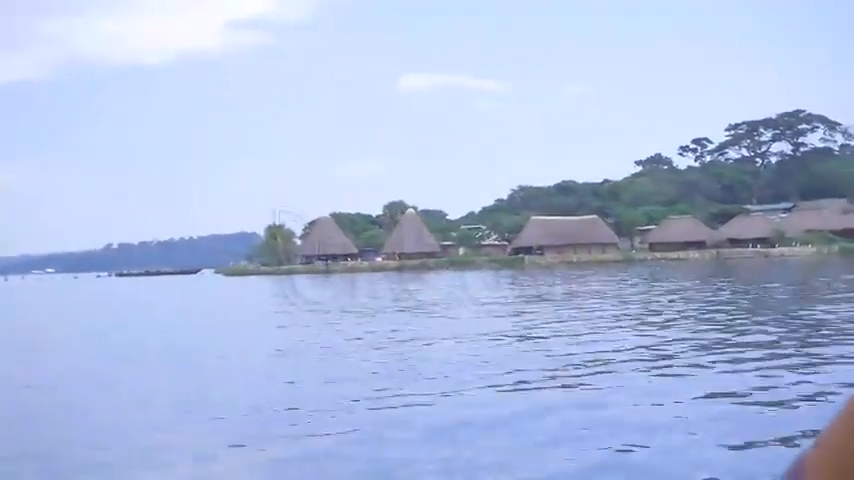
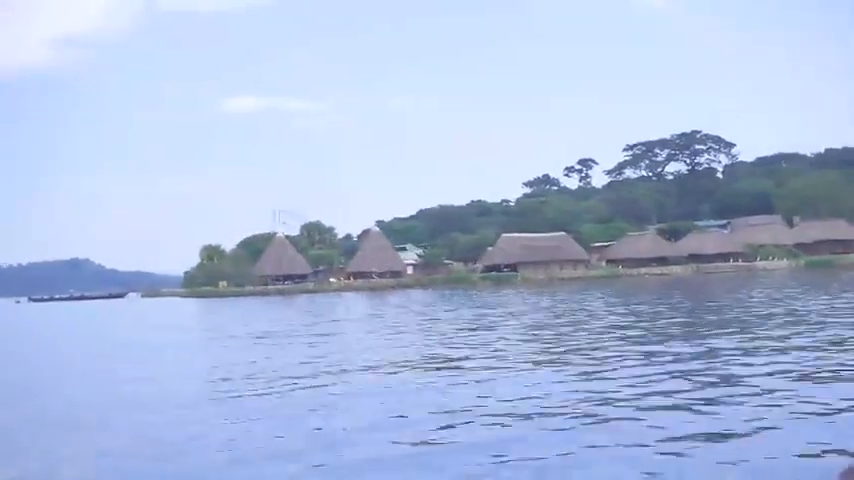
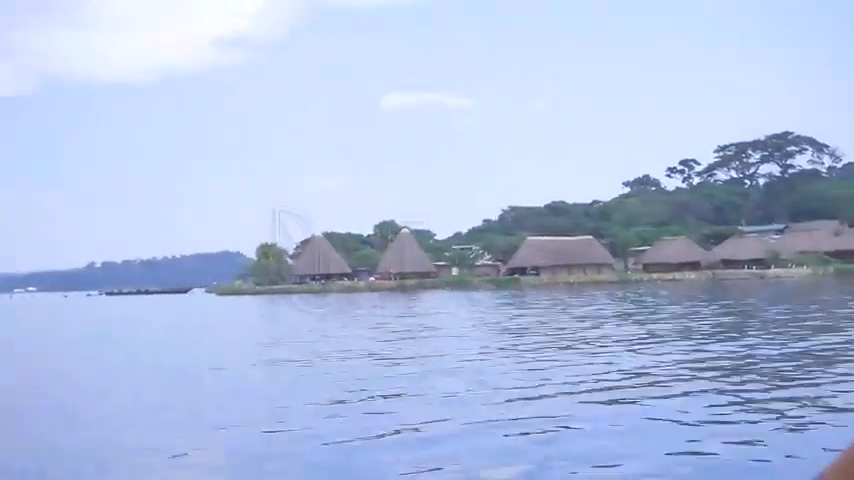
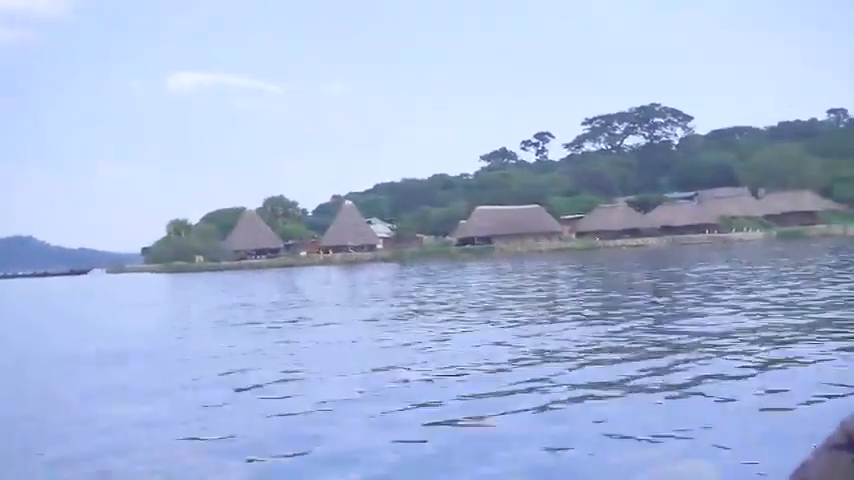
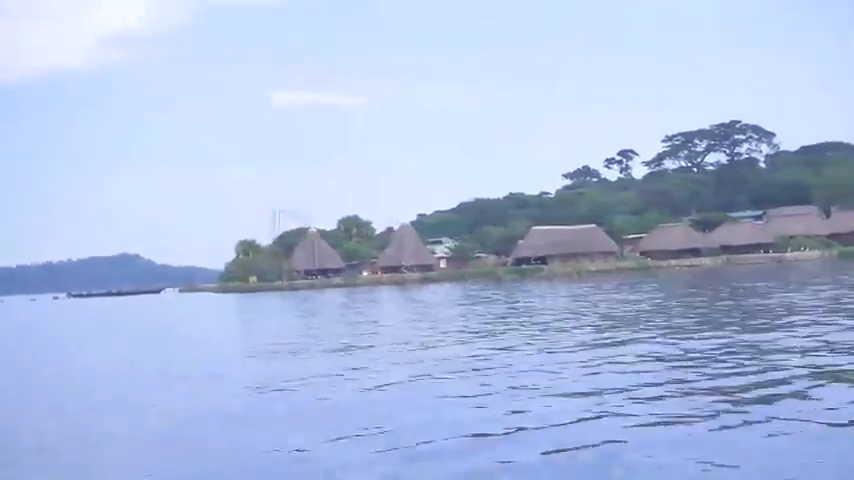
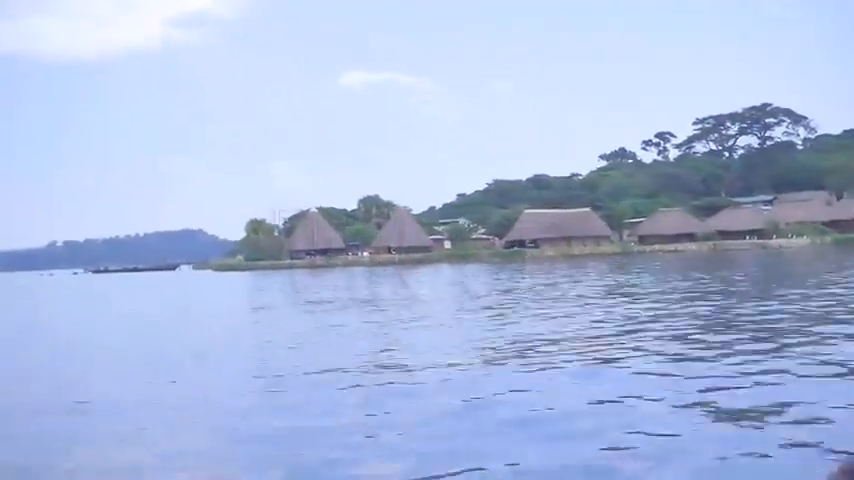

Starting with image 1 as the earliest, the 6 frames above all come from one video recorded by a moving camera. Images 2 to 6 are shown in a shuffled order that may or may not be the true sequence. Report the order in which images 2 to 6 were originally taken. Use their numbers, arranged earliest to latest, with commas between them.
3, 6, 5, 2, 4
